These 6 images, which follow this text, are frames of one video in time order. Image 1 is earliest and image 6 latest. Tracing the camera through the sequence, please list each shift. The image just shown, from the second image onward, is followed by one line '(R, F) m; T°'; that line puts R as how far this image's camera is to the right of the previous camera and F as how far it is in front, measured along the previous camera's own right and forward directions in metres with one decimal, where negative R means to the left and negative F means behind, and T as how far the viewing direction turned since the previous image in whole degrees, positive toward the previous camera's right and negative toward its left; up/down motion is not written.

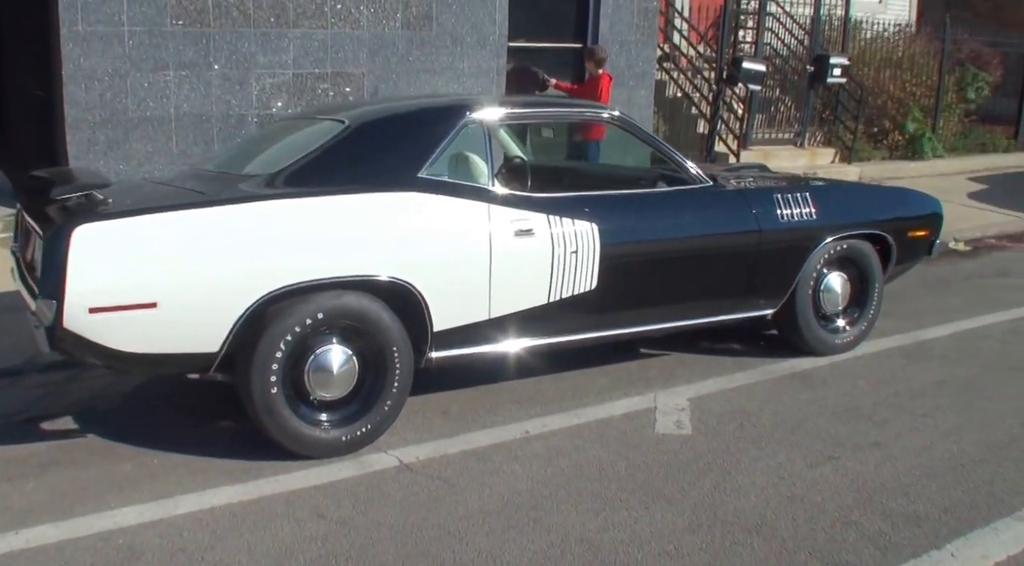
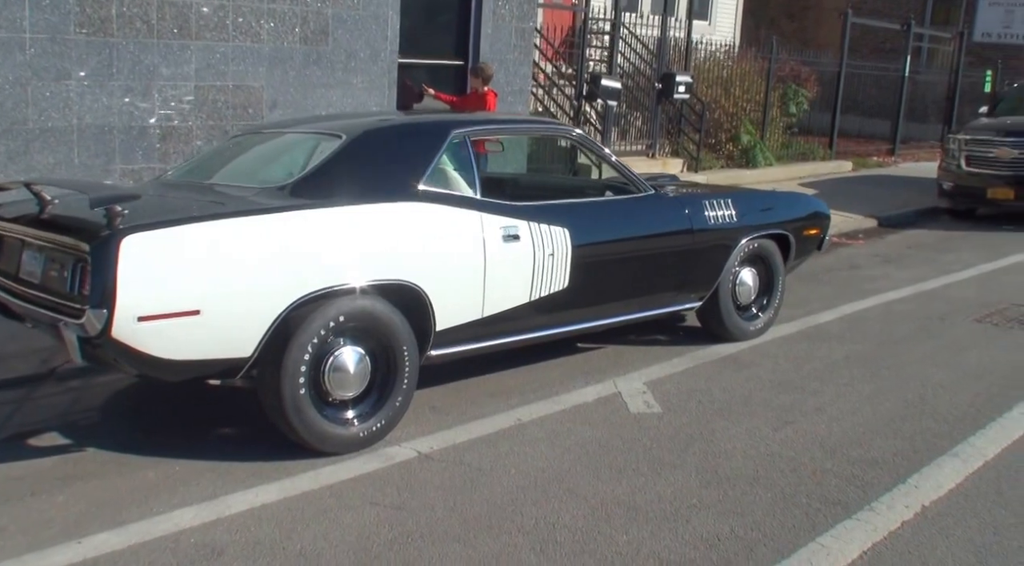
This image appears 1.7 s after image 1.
(-0.9, -0.3) m; +12°
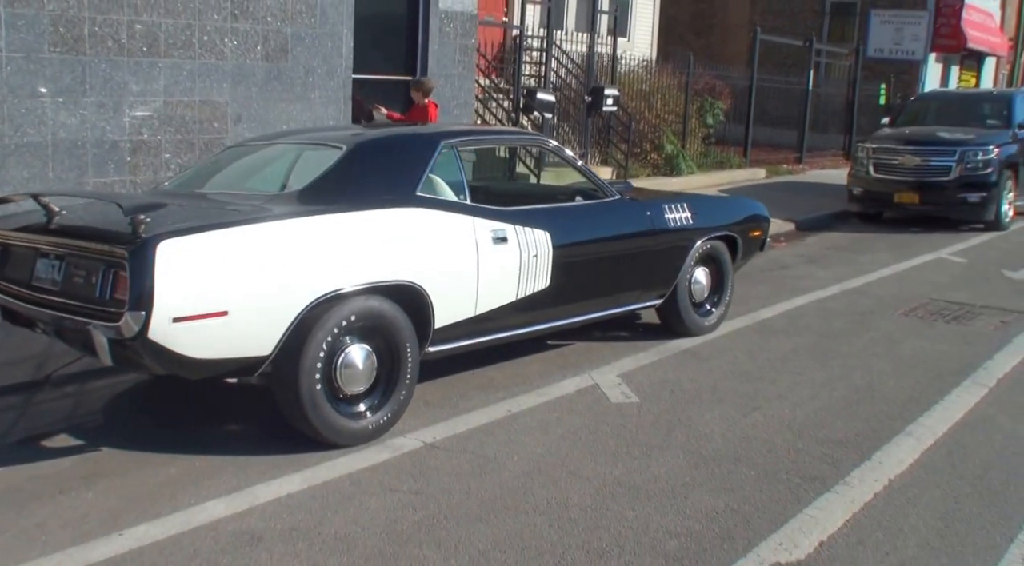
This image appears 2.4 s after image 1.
(-0.5, -0.3) m; +6°
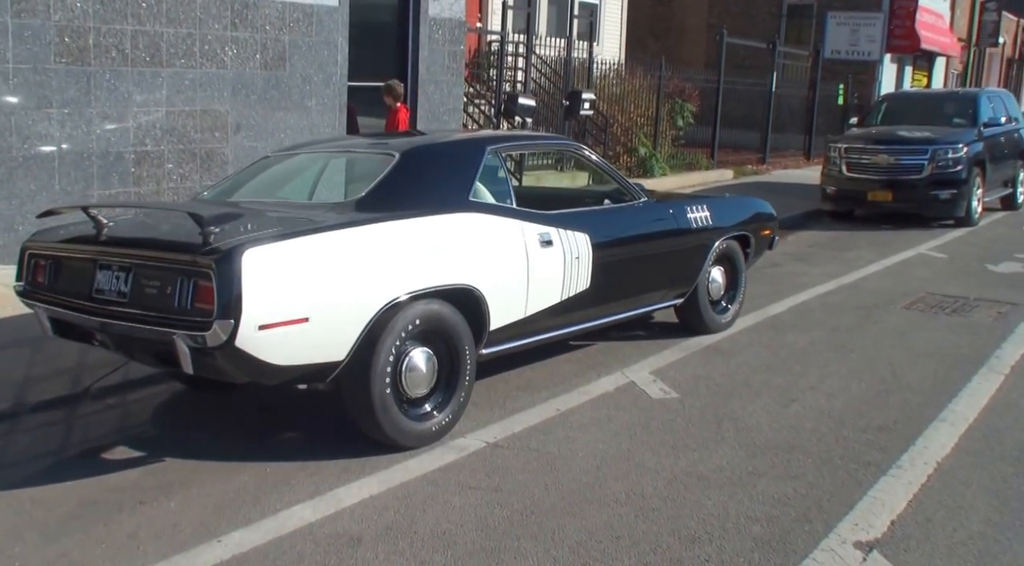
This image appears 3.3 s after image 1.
(-0.5, -0.1) m; +3°
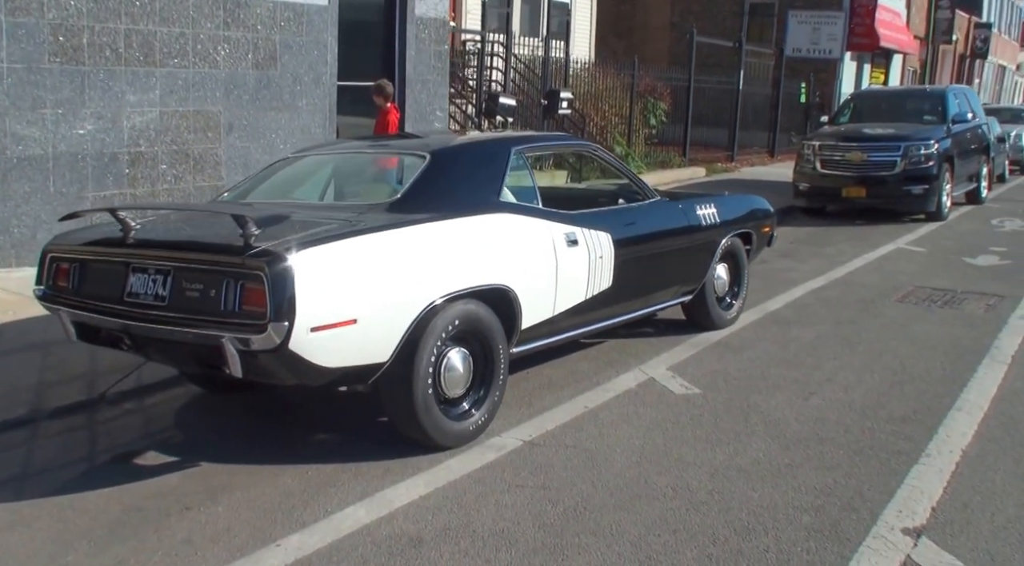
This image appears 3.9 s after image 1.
(-0.4, 0.0) m; +3°
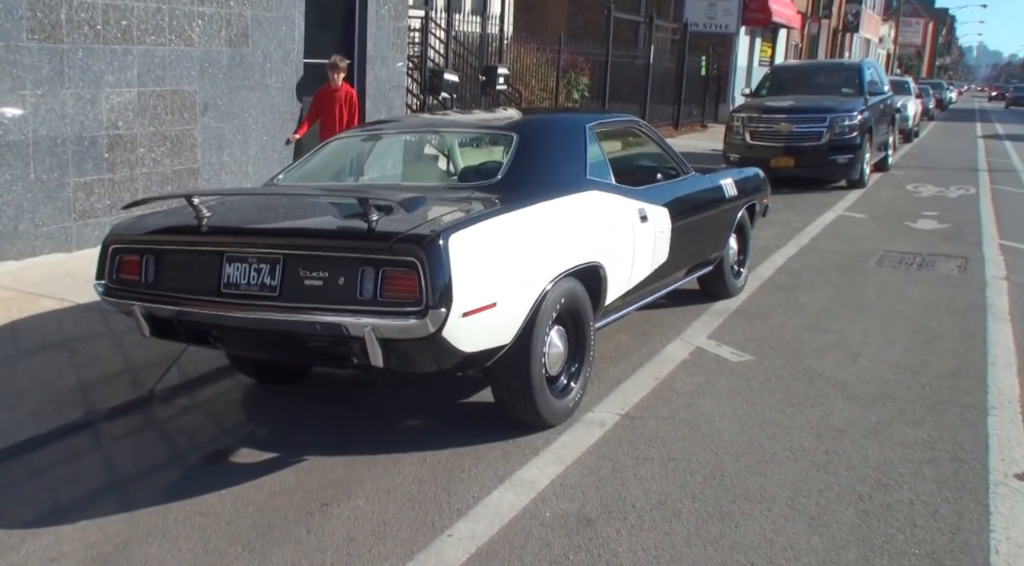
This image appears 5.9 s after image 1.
(-1.1, +0.1) m; +8°
